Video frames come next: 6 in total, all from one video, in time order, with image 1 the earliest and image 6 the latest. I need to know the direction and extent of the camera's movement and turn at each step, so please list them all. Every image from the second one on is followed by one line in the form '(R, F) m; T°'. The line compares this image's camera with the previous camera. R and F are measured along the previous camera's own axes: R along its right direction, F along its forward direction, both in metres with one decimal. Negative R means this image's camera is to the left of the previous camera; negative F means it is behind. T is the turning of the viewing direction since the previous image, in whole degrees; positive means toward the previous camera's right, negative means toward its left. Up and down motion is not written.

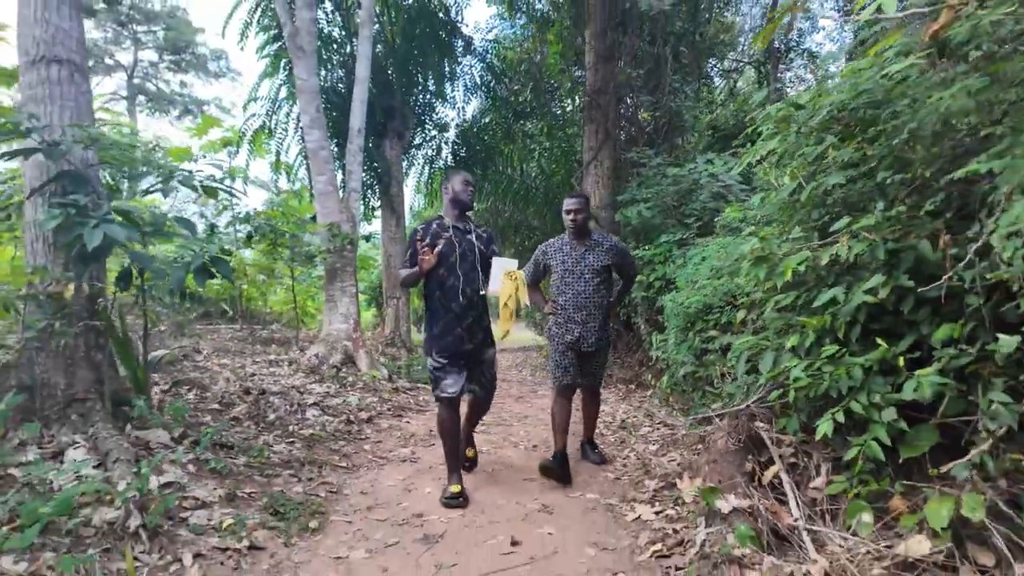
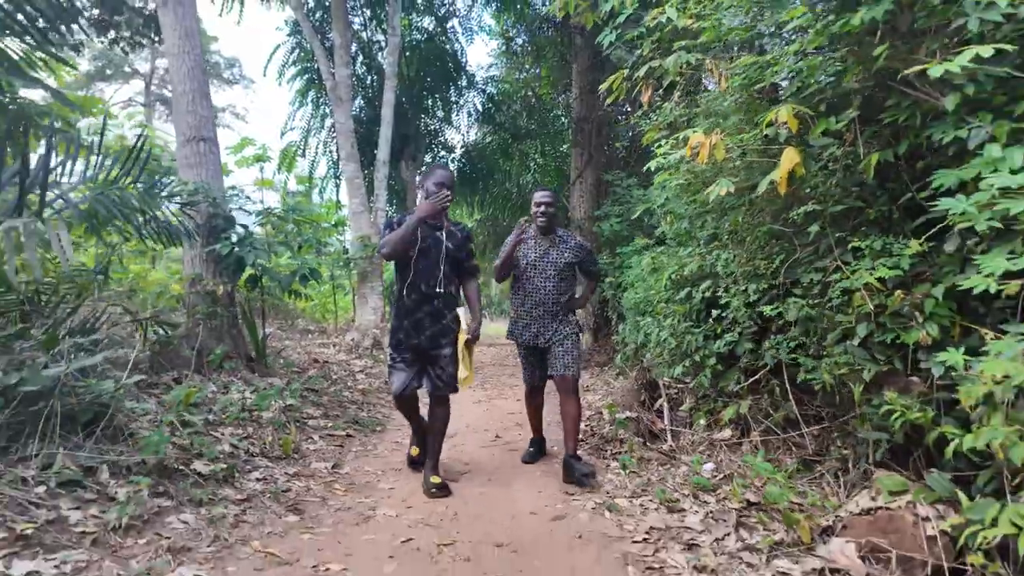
(+0.1, -1.9) m; 0°
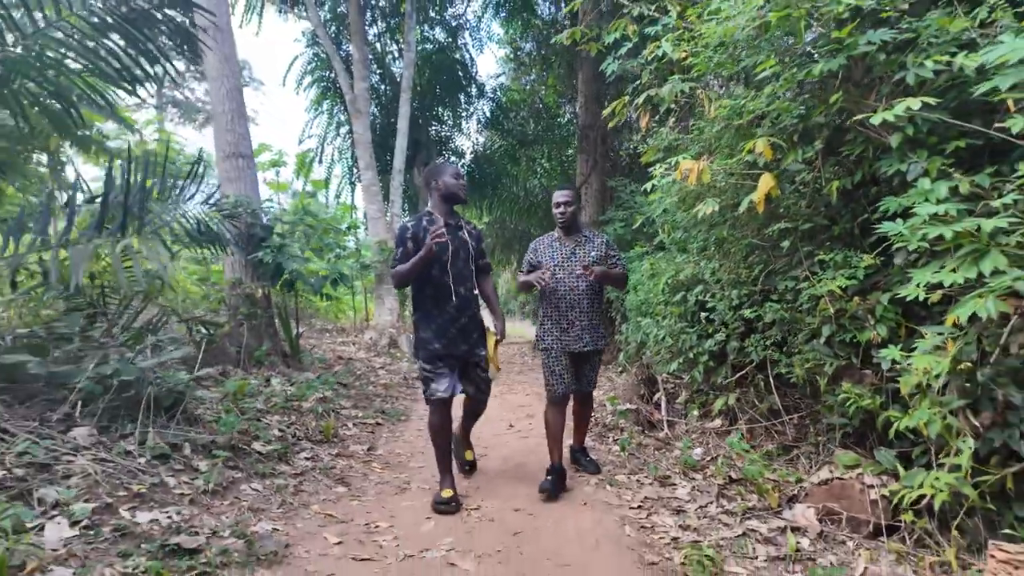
(-0.1, -0.5) m; 0°
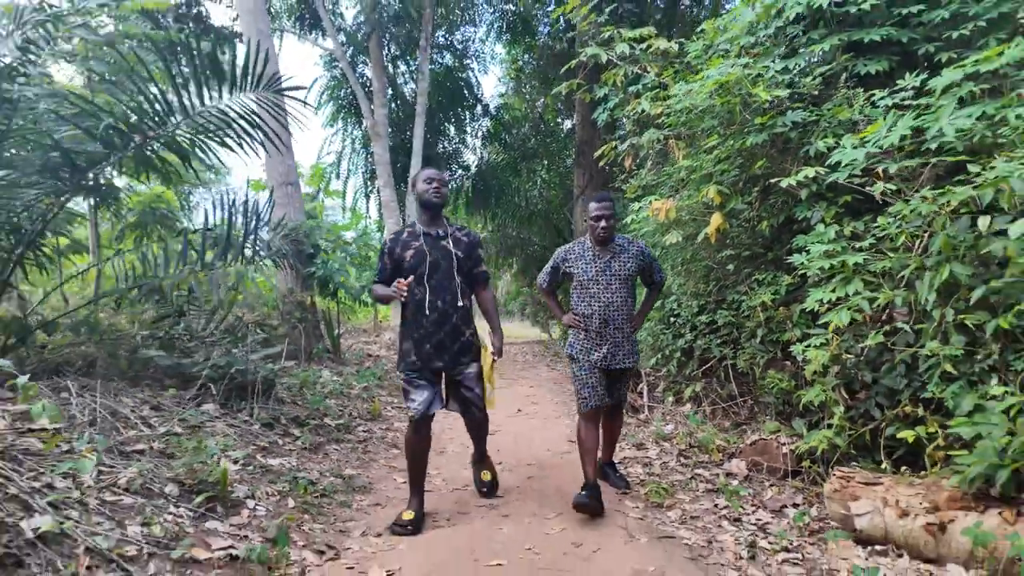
(-0.1, -1.1) m; 0°
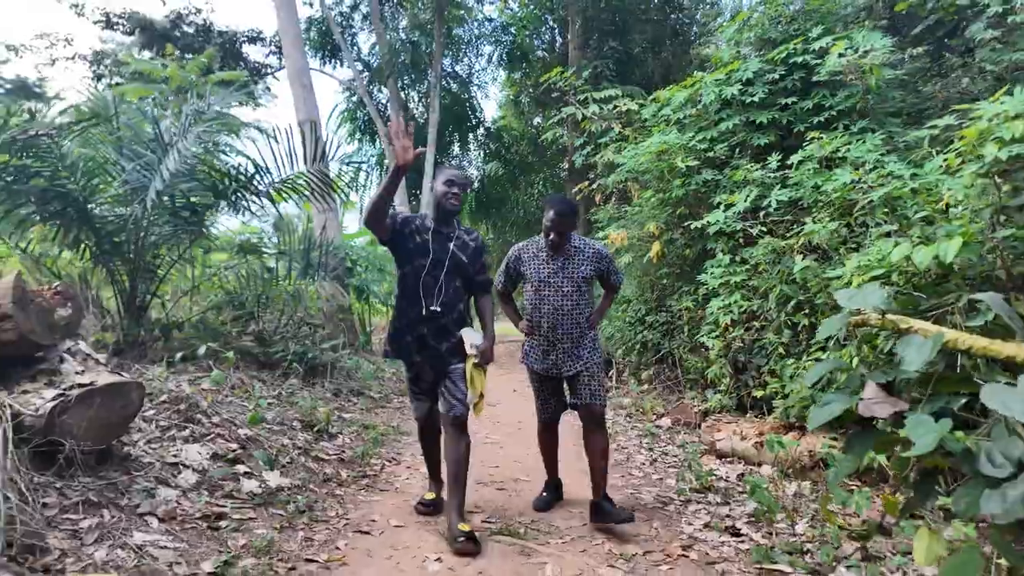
(+0.1, -1.7) m; 0°
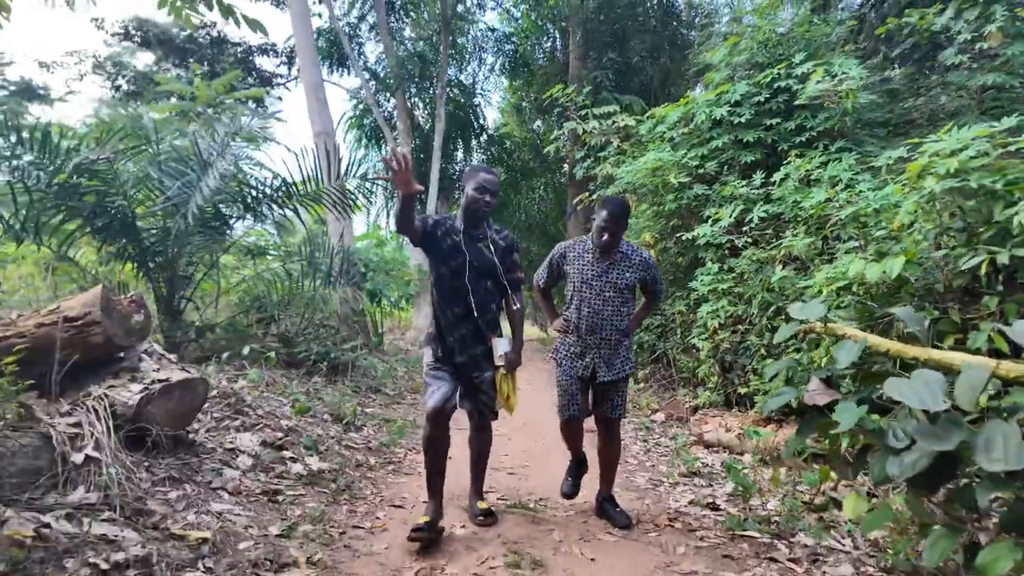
(-0.1, -0.5) m; 0°
